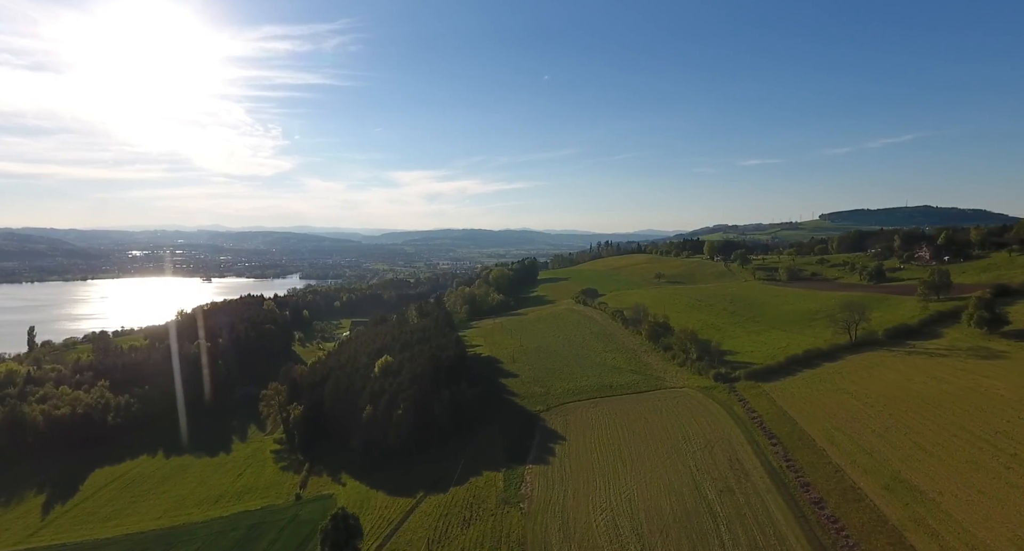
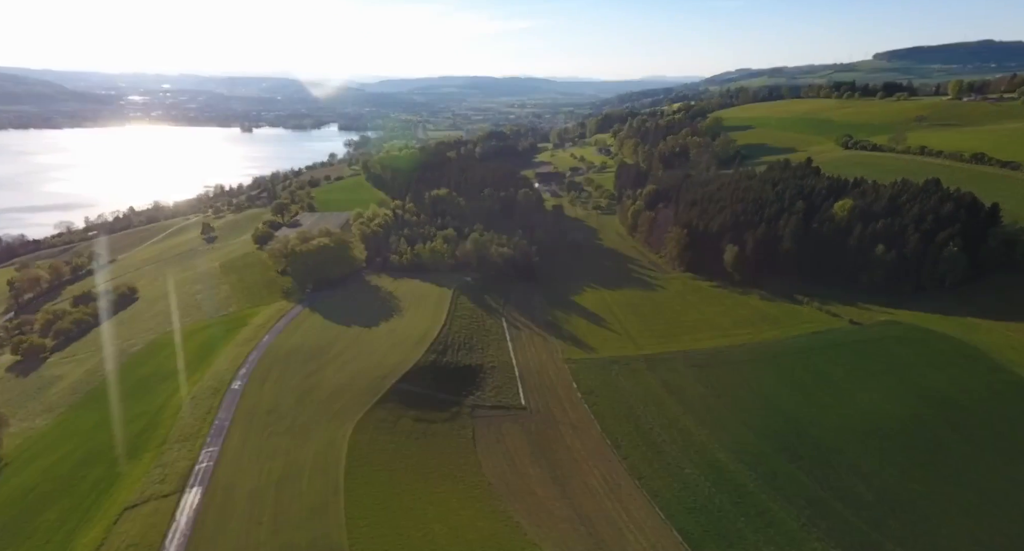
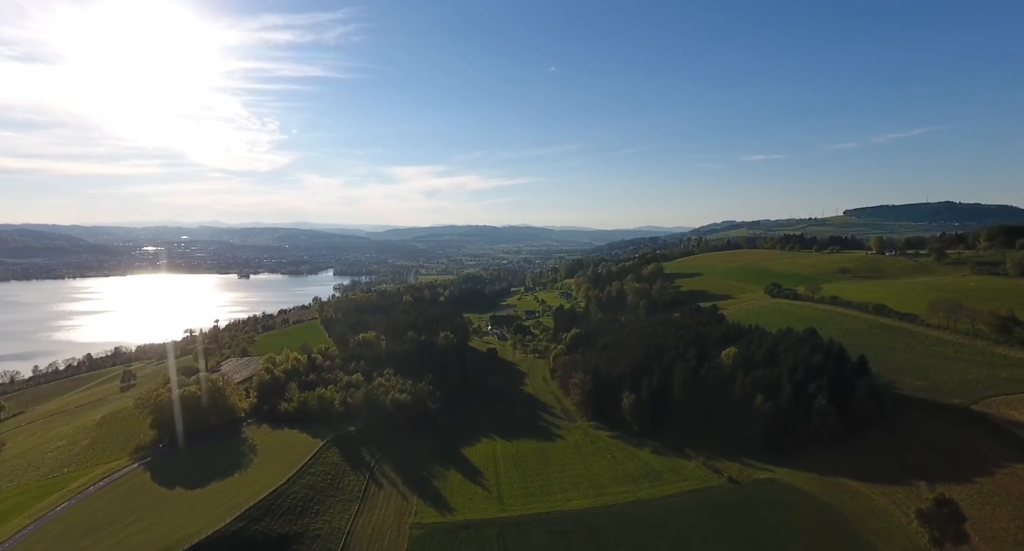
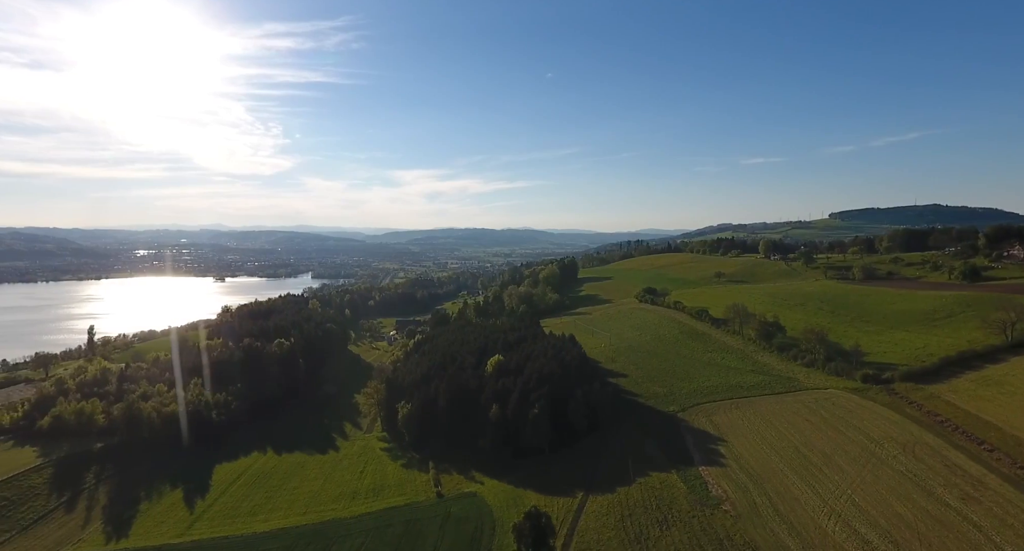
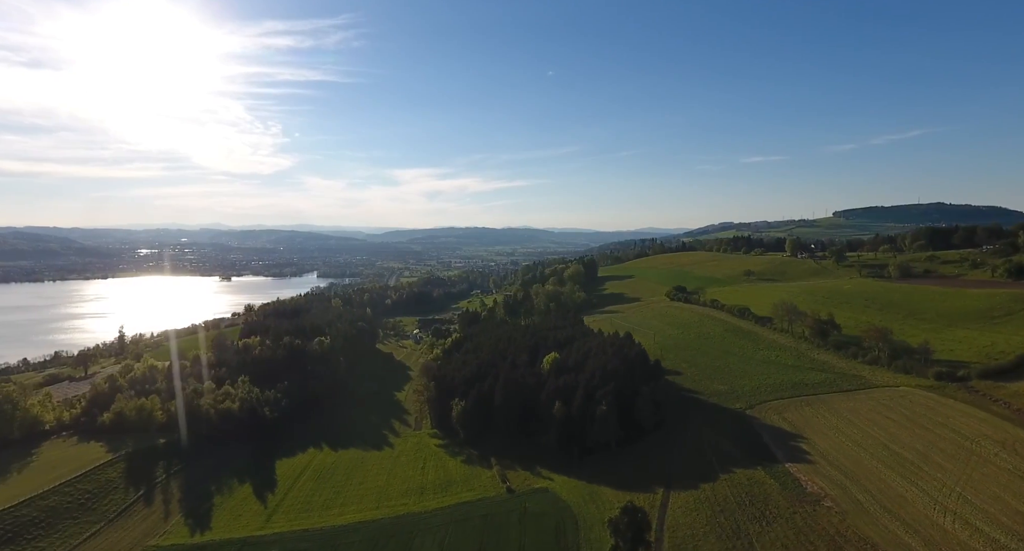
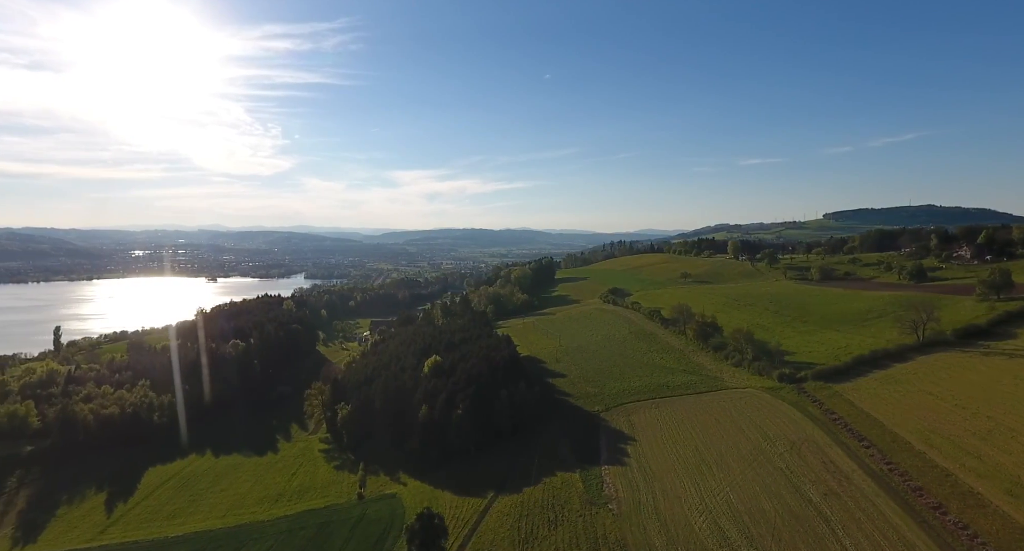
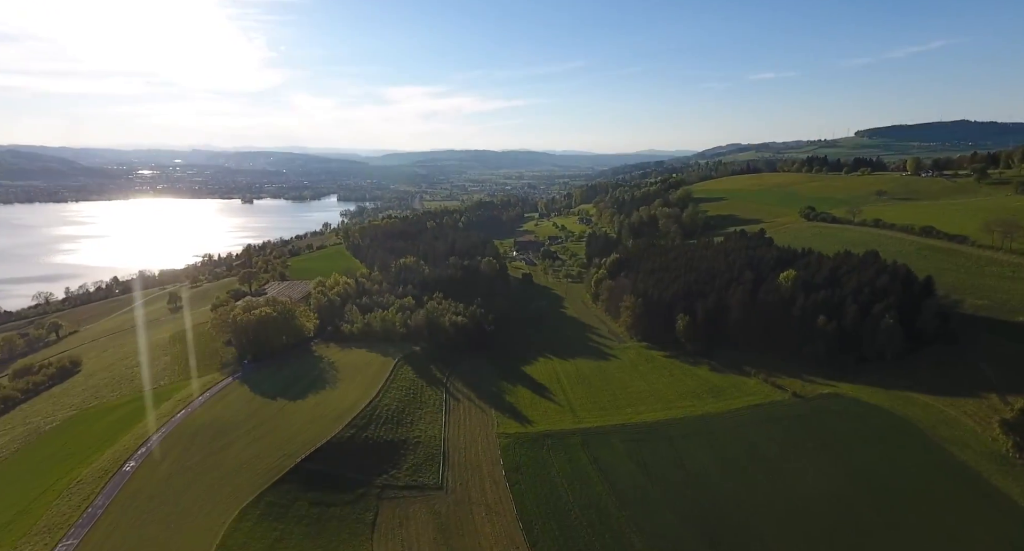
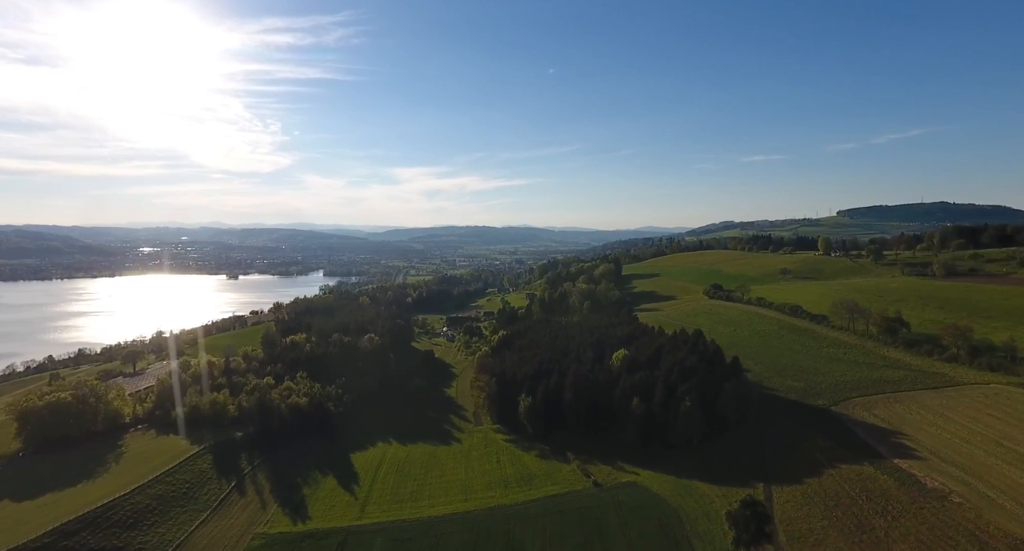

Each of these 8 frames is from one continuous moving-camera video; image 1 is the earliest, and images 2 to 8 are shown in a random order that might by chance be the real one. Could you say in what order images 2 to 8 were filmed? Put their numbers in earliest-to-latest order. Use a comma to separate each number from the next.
6, 4, 5, 8, 3, 7, 2
